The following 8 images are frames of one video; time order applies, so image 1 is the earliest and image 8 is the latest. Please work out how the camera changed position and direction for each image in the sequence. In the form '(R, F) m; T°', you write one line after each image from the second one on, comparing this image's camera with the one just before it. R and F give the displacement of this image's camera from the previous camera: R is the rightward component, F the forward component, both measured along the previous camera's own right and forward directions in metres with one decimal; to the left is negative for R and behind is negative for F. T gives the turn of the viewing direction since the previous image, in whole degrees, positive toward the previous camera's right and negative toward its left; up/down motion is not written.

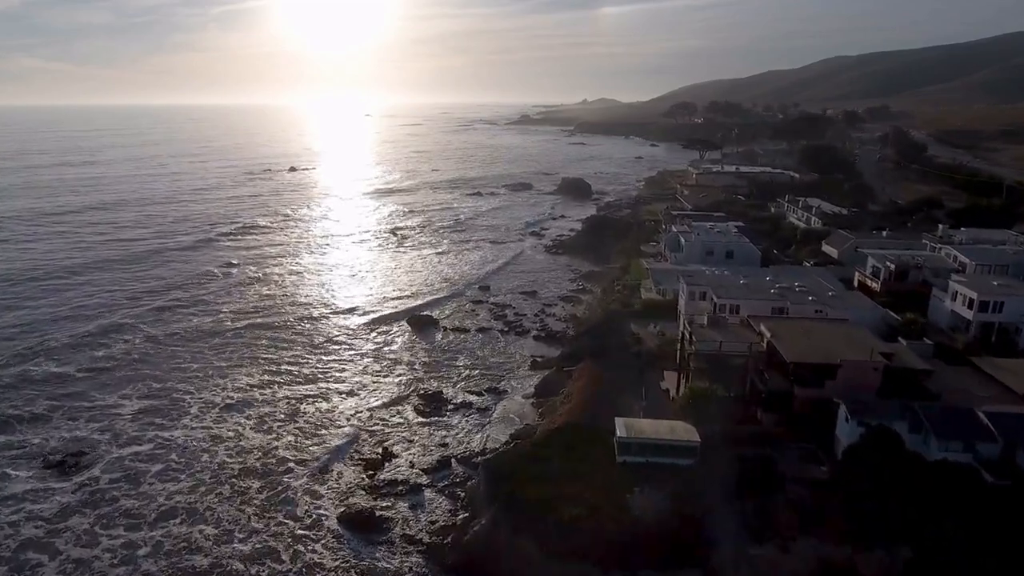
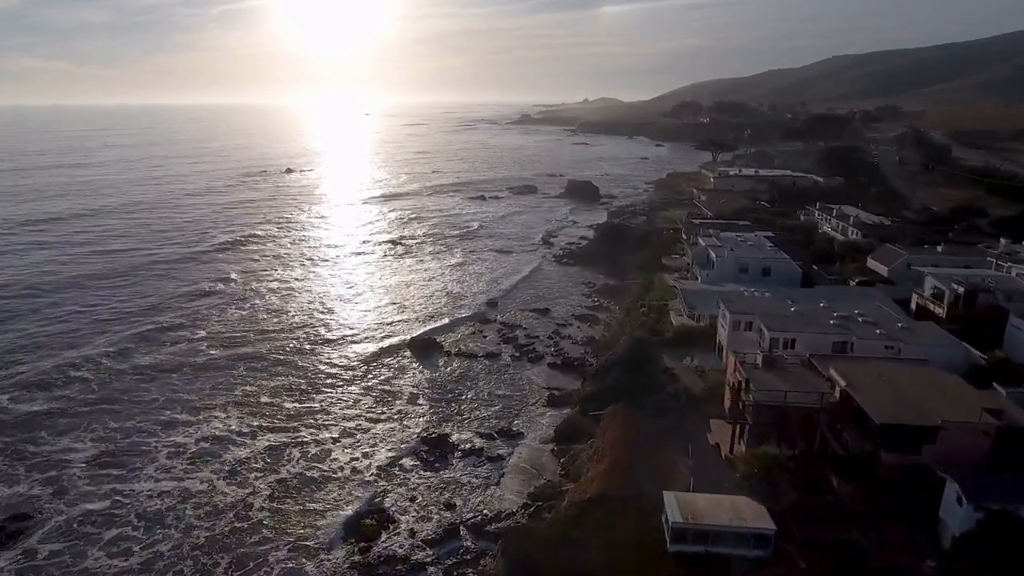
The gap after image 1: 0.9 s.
(-0.5, +3.2) m; 0°
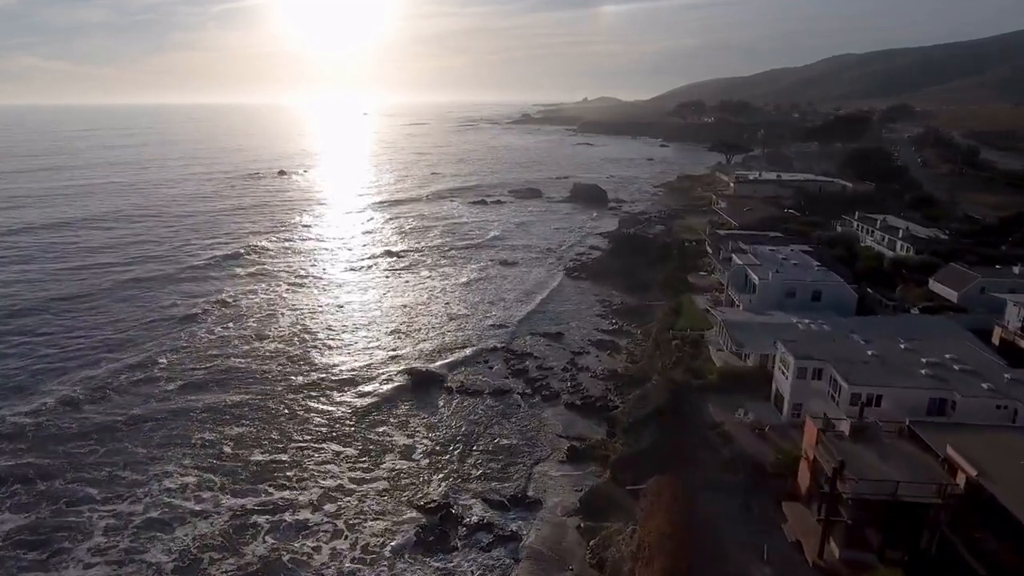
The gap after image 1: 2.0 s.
(-0.4, +3.8) m; 0°
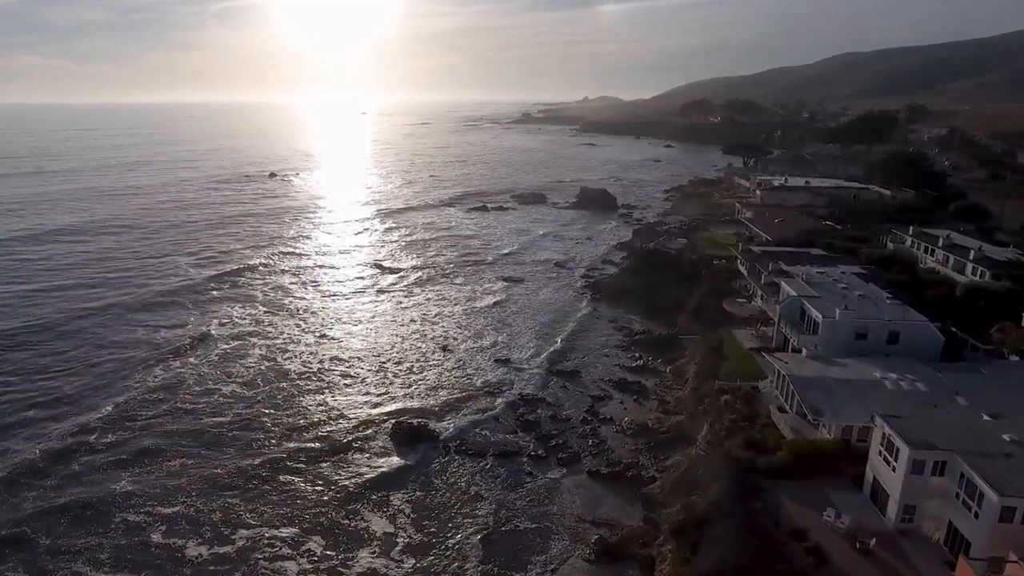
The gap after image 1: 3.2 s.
(-0.3, +4.4) m; 0°
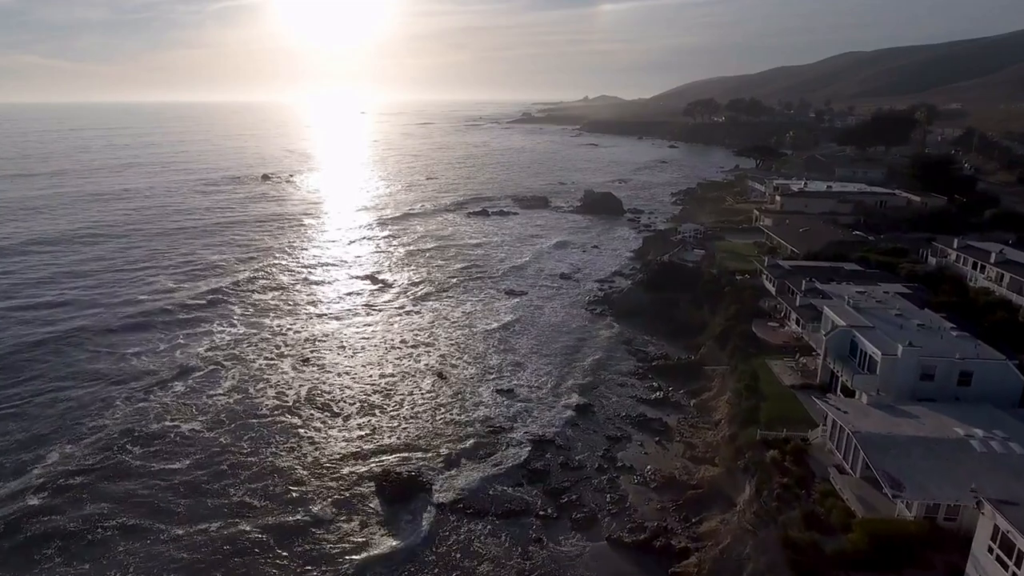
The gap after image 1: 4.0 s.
(-0.1, +3.0) m; 0°
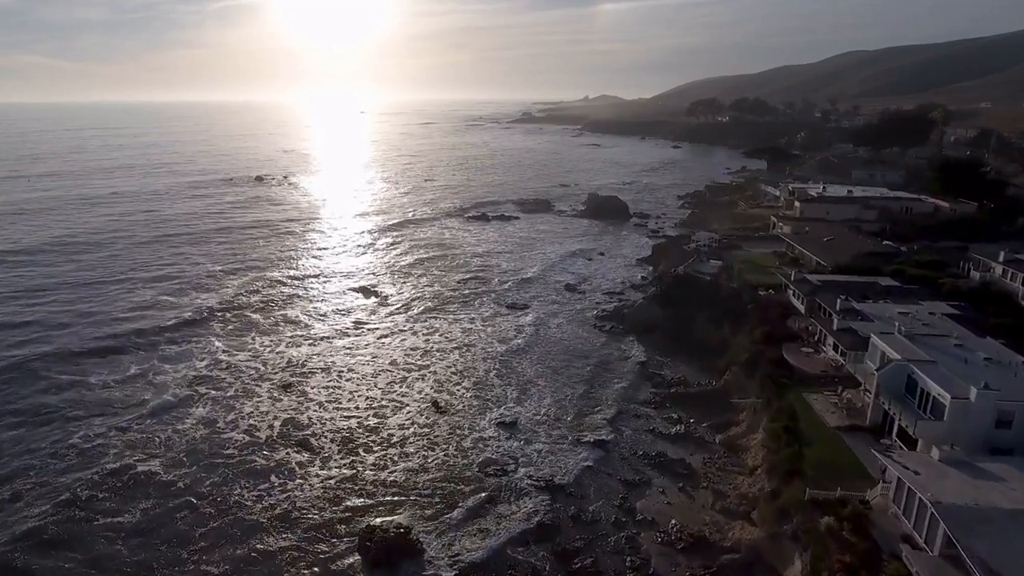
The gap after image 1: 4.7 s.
(-0.1, +2.6) m; 0°
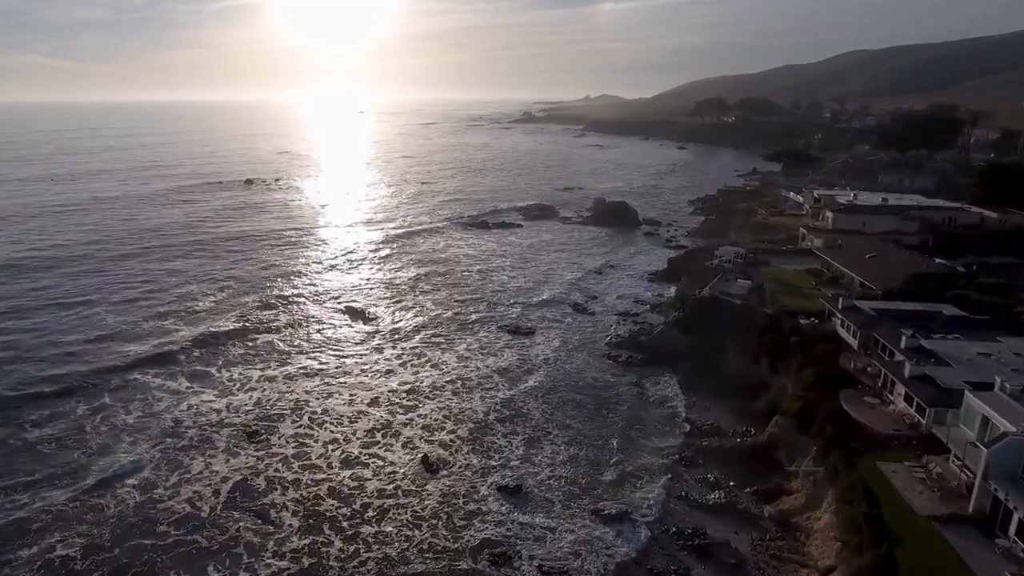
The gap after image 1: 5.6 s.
(-0.1, +3.7) m; 0°
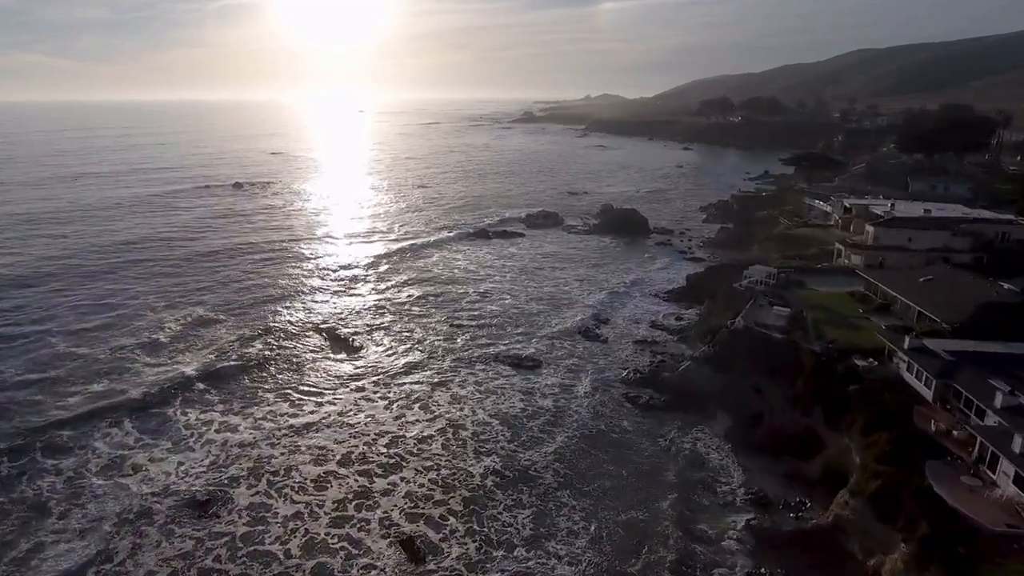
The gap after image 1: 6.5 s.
(-0.1, +3.8) m; 0°
